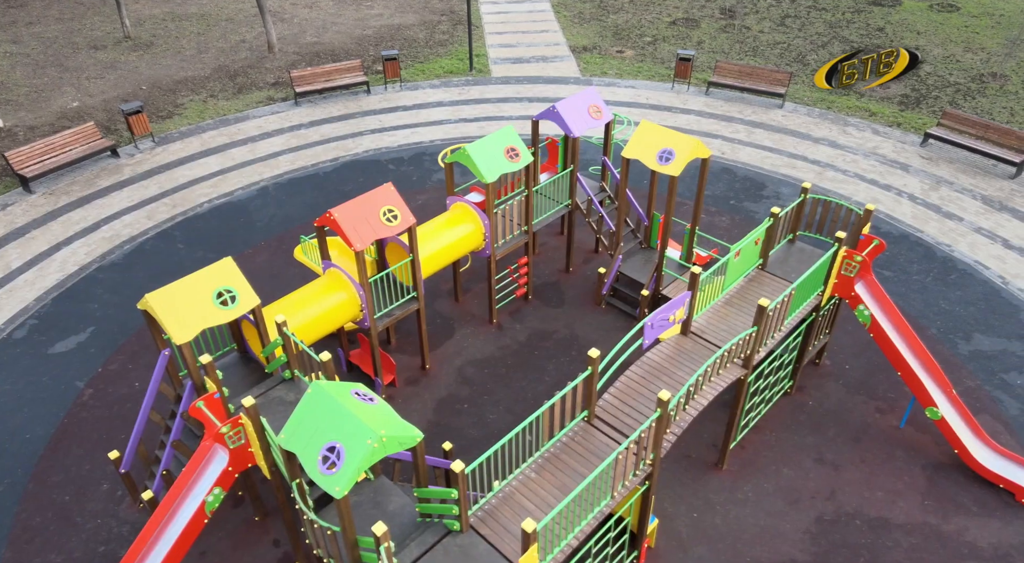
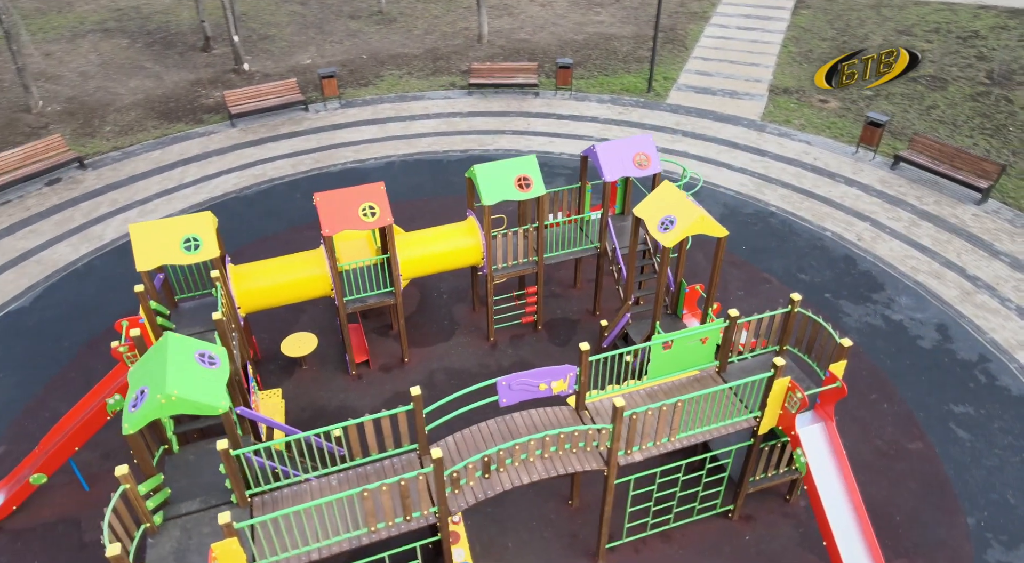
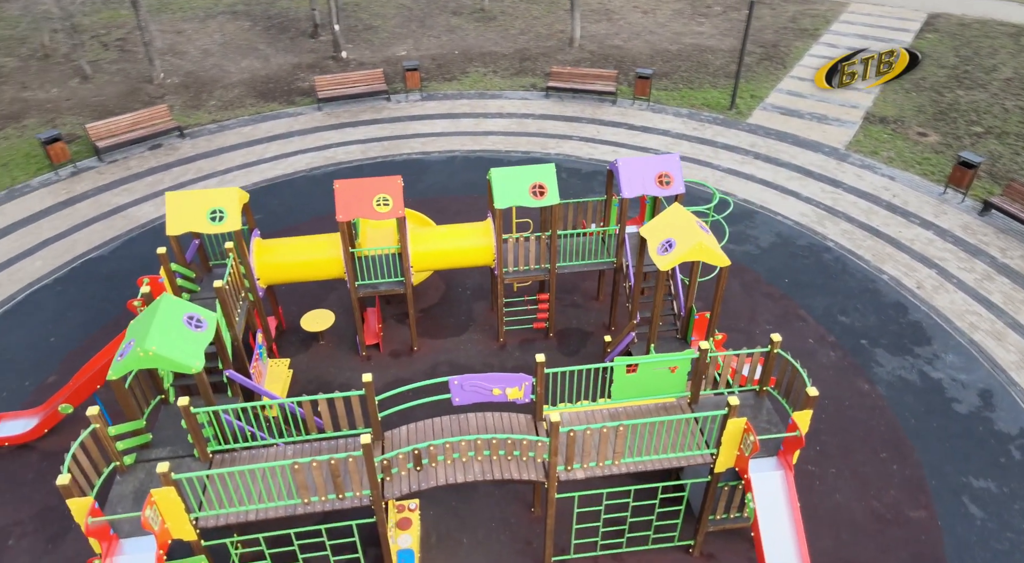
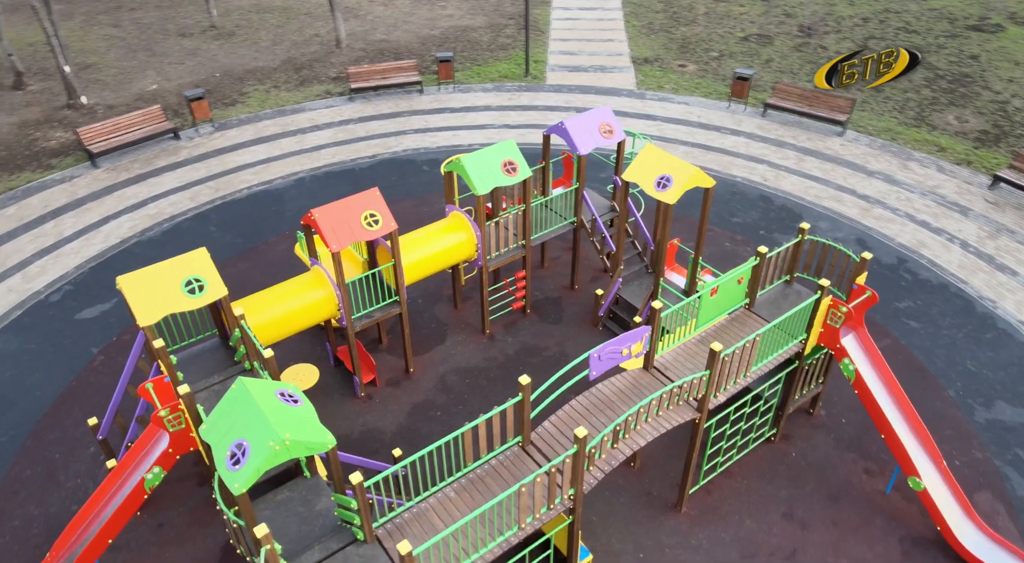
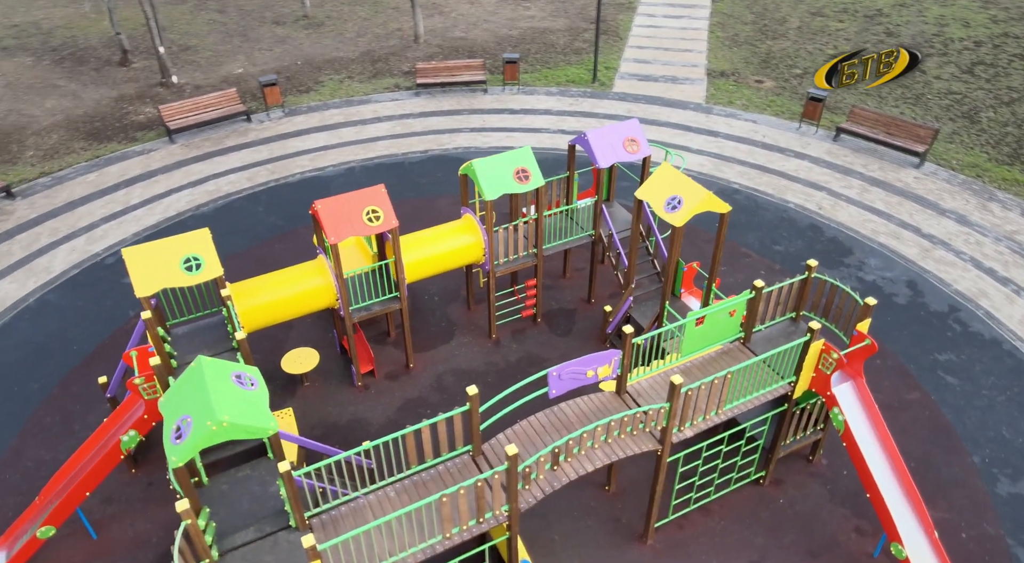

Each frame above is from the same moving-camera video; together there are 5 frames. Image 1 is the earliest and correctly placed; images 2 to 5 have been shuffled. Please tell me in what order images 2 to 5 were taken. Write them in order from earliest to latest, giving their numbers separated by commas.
4, 5, 2, 3
